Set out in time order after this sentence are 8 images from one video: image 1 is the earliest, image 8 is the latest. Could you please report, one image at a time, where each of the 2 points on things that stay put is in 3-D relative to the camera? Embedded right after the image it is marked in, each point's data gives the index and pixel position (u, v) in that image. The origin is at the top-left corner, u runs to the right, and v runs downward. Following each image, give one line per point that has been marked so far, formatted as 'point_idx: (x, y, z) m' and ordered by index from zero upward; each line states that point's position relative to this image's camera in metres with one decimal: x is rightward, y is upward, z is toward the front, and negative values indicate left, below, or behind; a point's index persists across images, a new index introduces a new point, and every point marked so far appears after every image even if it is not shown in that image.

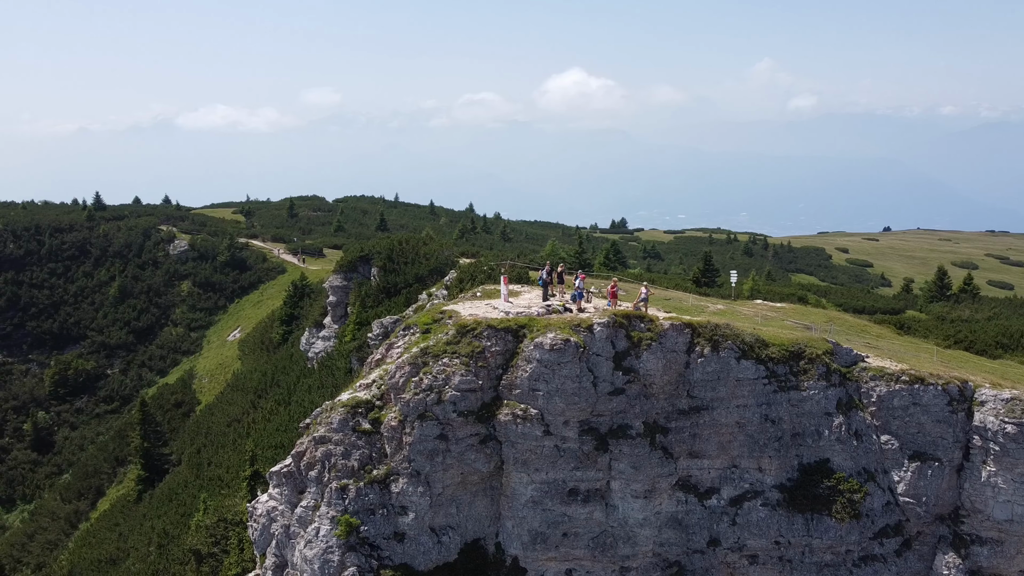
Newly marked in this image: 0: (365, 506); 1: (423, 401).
0: (-4.4, -6.6, +19.4) m
1: (-2.7, -3.5, +19.8) m
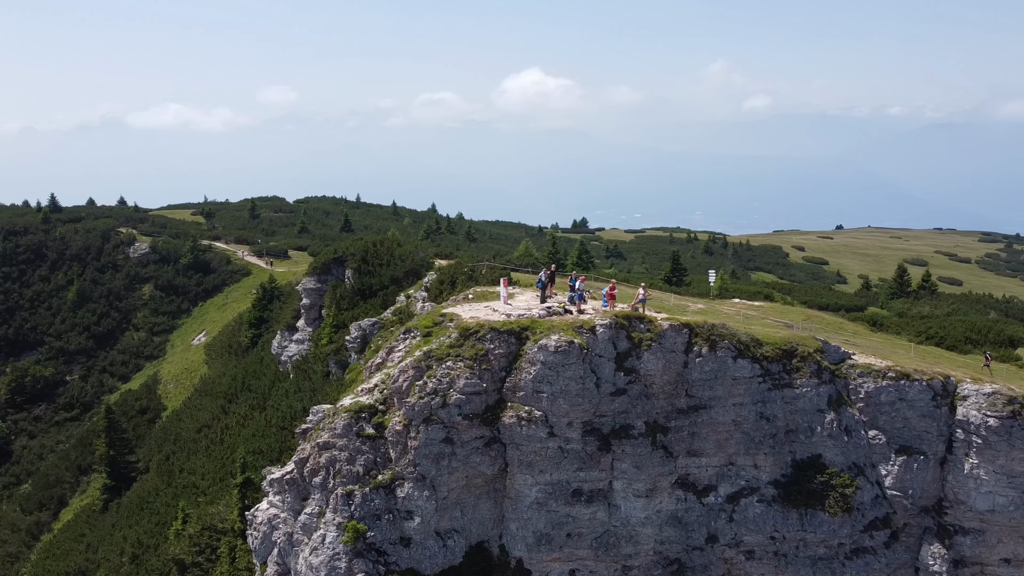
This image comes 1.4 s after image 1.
0: (-4.1, -6.7, +19.2) m
1: (-2.5, -3.6, +19.7) m
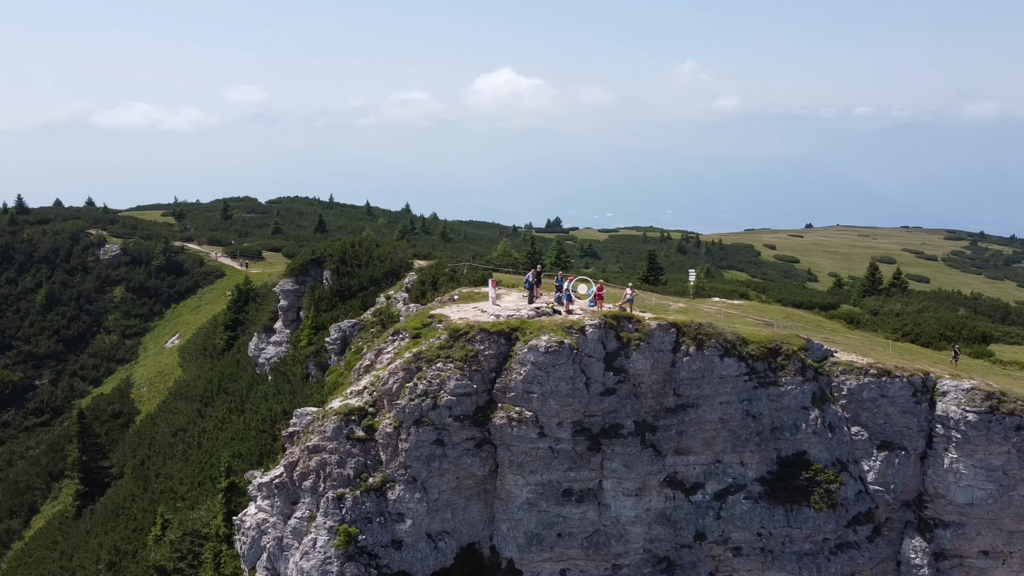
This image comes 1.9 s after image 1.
0: (-4.4, -6.7, +19.1) m
1: (-2.8, -3.6, +19.6) m
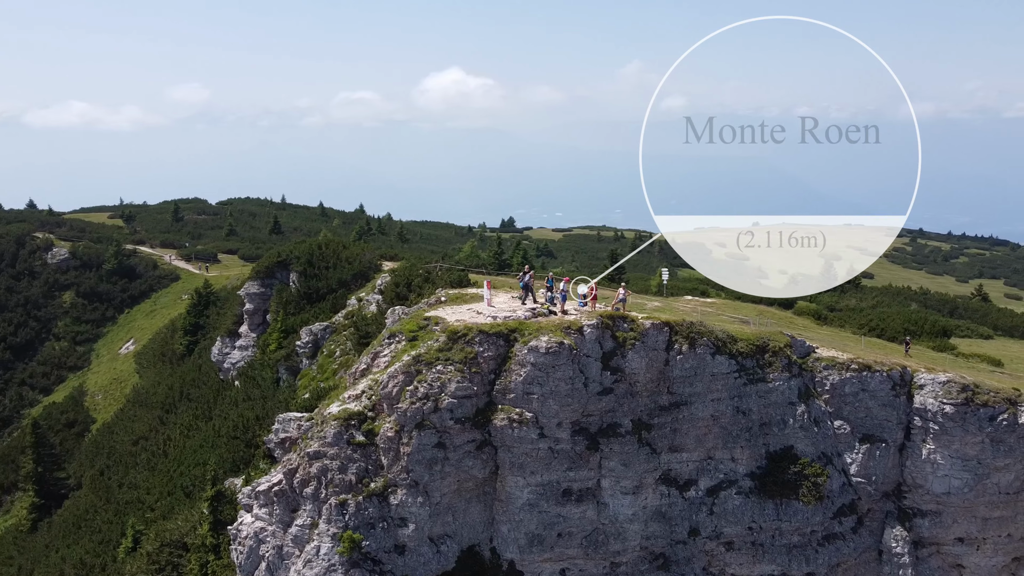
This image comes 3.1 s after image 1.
0: (-4.3, -6.8, +18.9) m
1: (-2.8, -3.7, +19.5) m
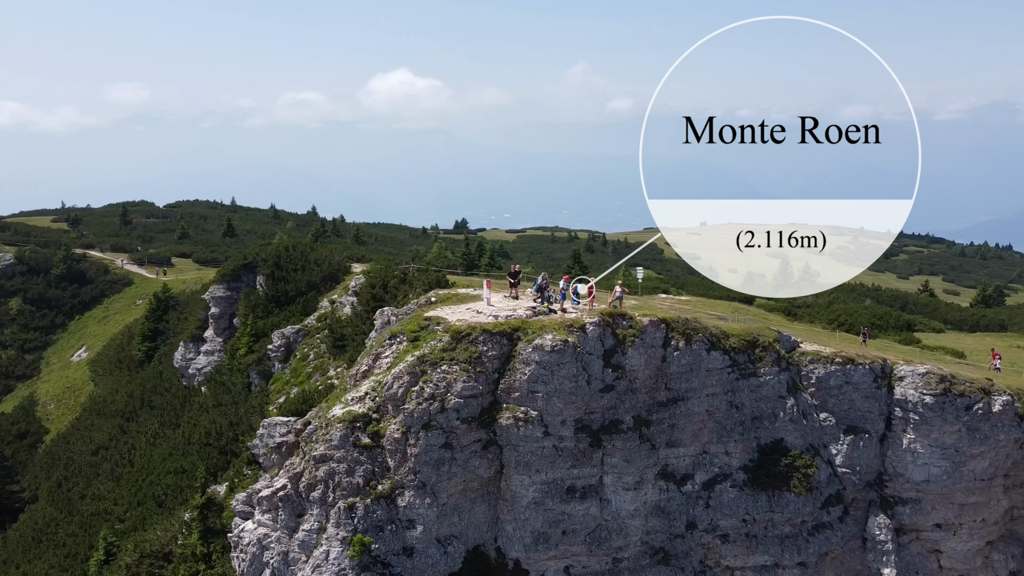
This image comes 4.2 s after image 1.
0: (-4.0, -6.8, +18.6) m
1: (-2.6, -3.7, +19.3) m
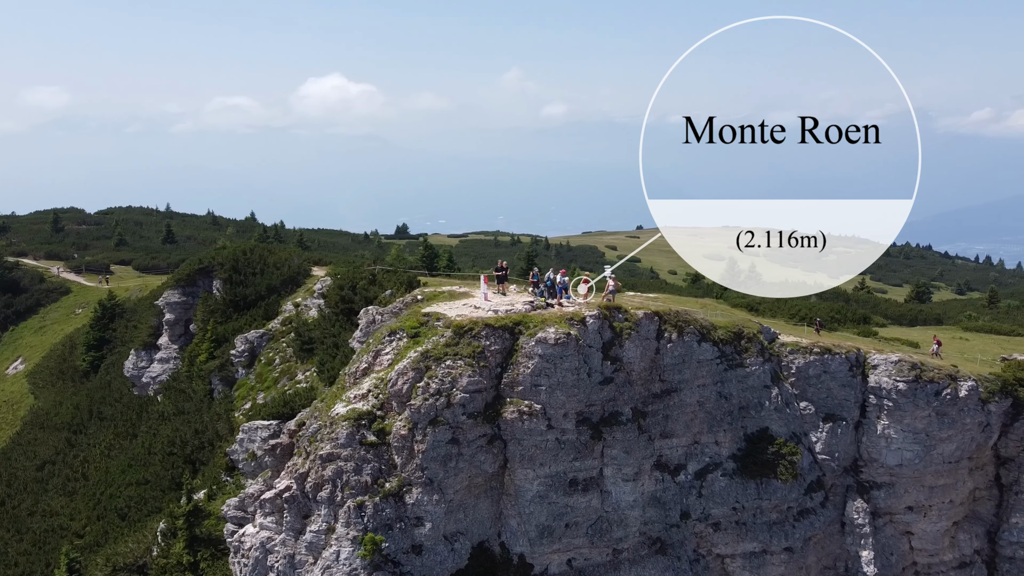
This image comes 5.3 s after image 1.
0: (-3.7, -6.6, +18.3) m
1: (-2.4, -3.5, +19.1) m
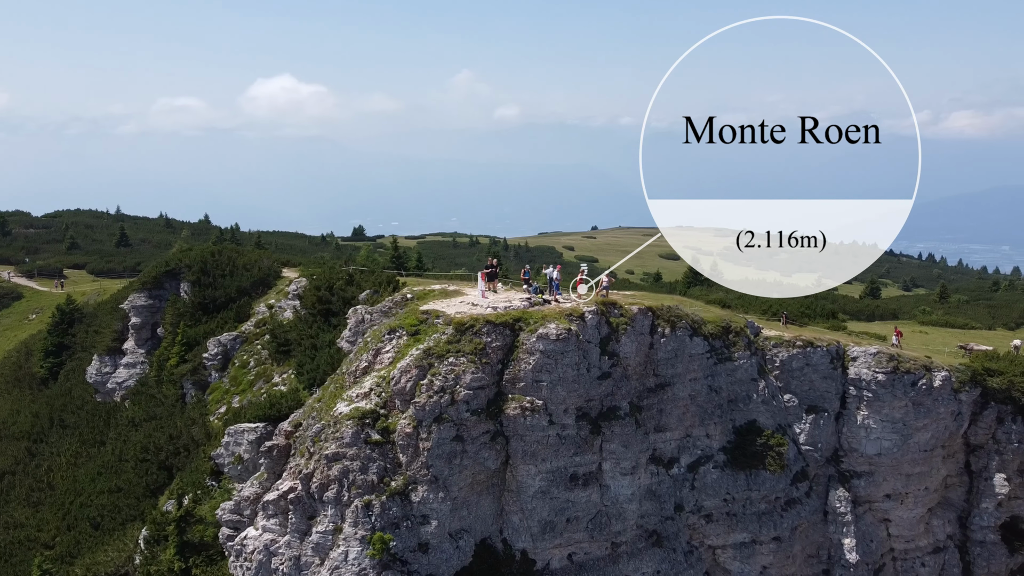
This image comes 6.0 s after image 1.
0: (-3.5, -6.6, +18.2) m
1: (-2.2, -3.4, +19.1) m
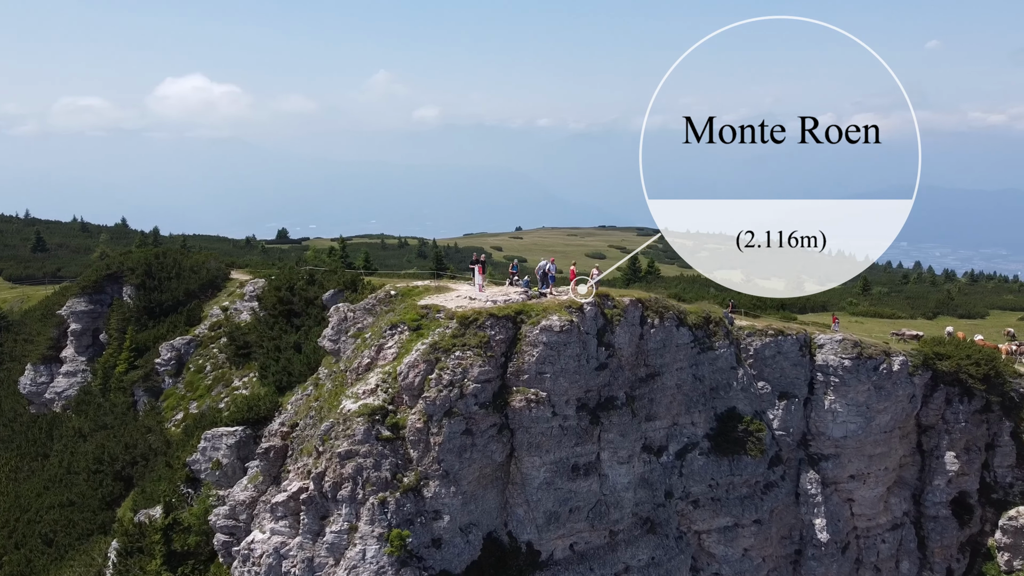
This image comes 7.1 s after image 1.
0: (-3.1, -6.5, +18.2) m
1: (-2.0, -3.3, +19.1) m
